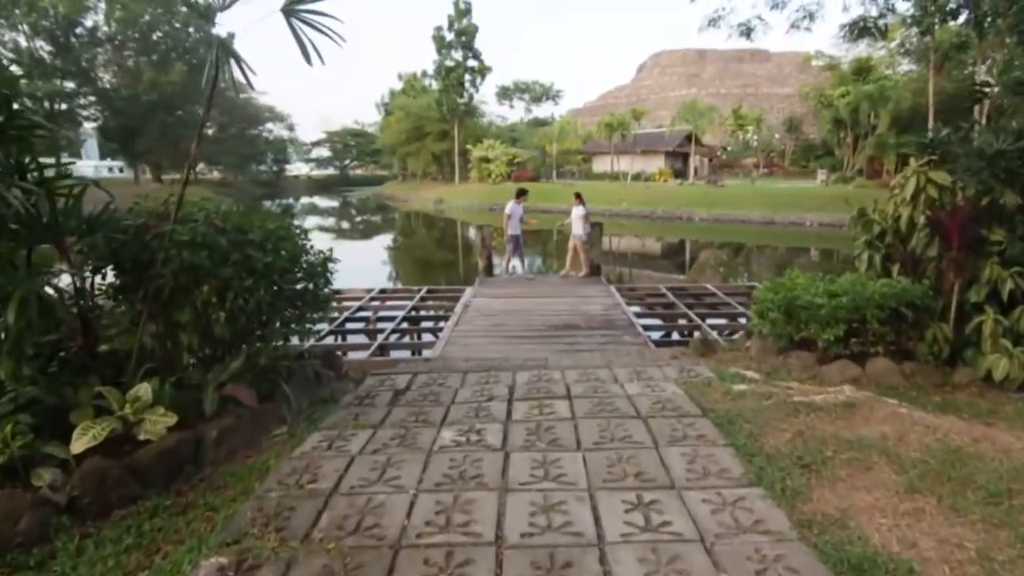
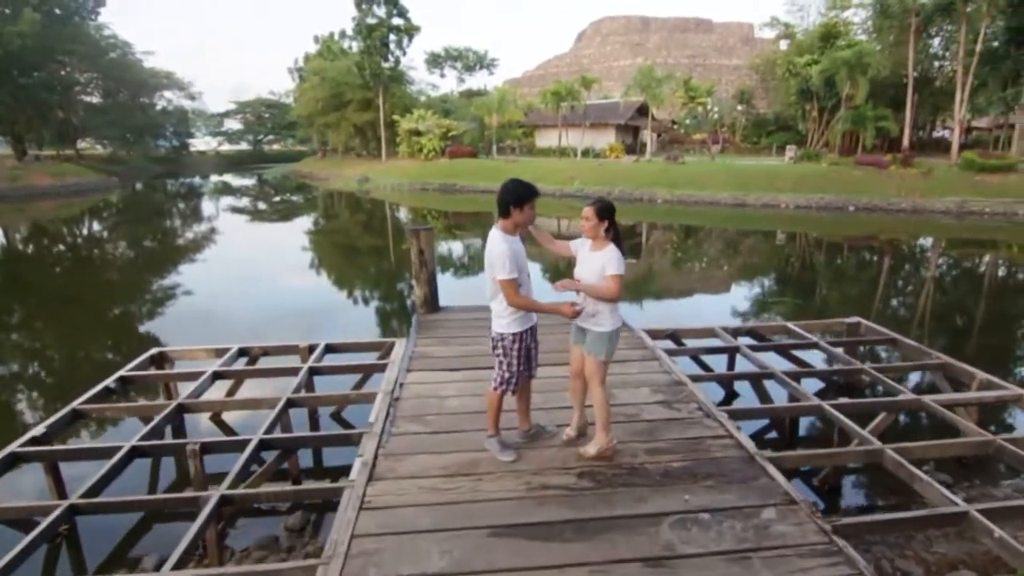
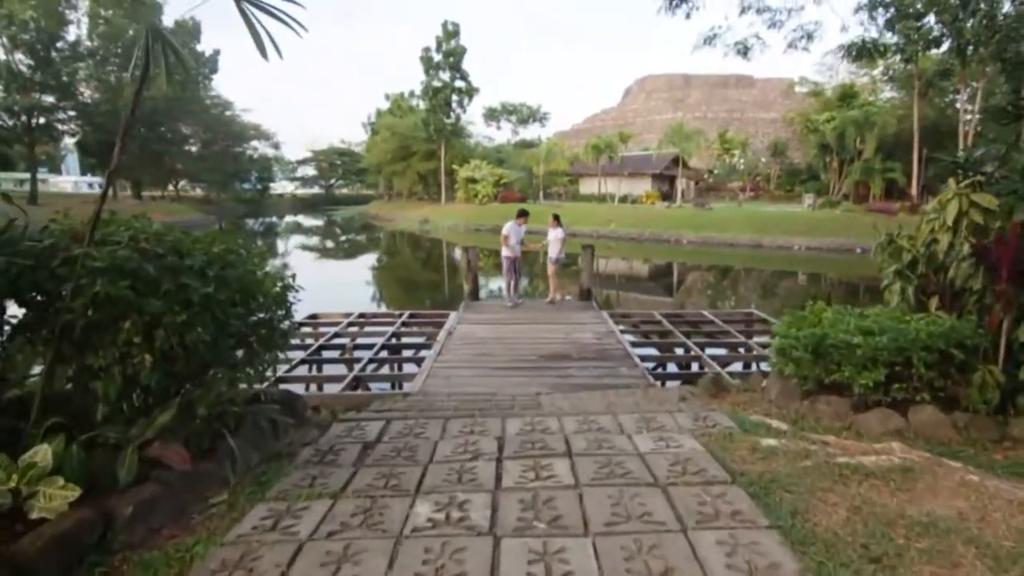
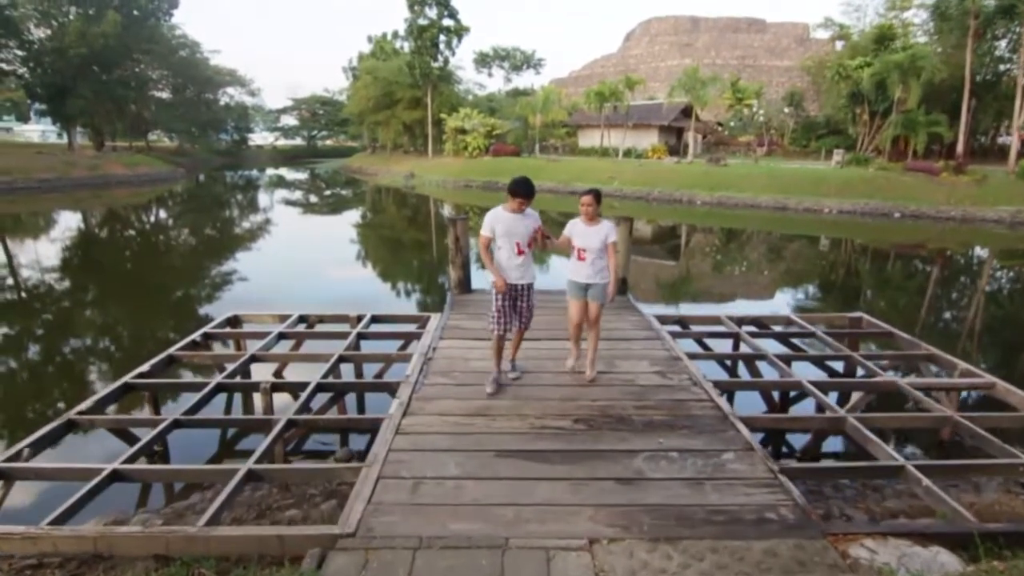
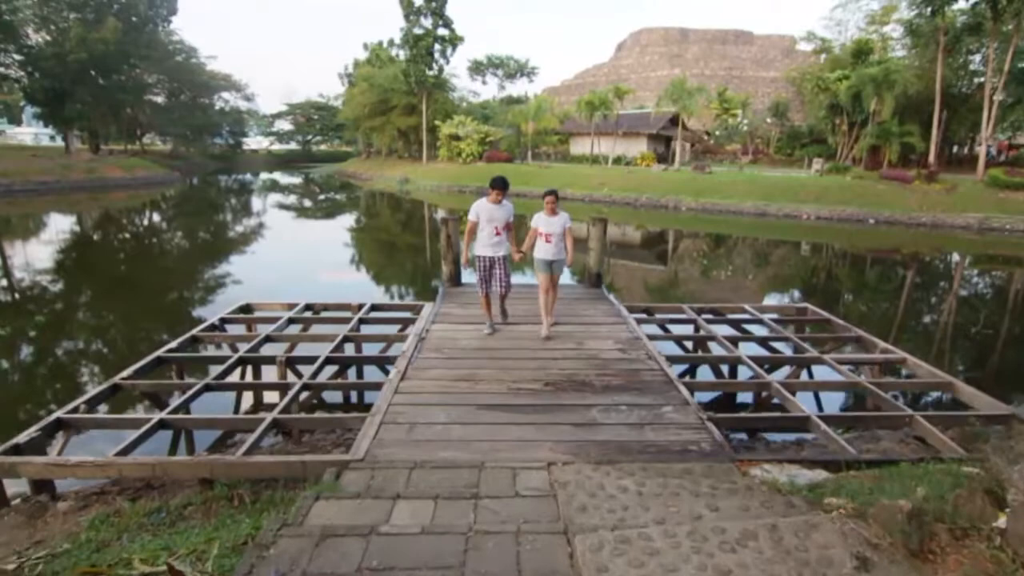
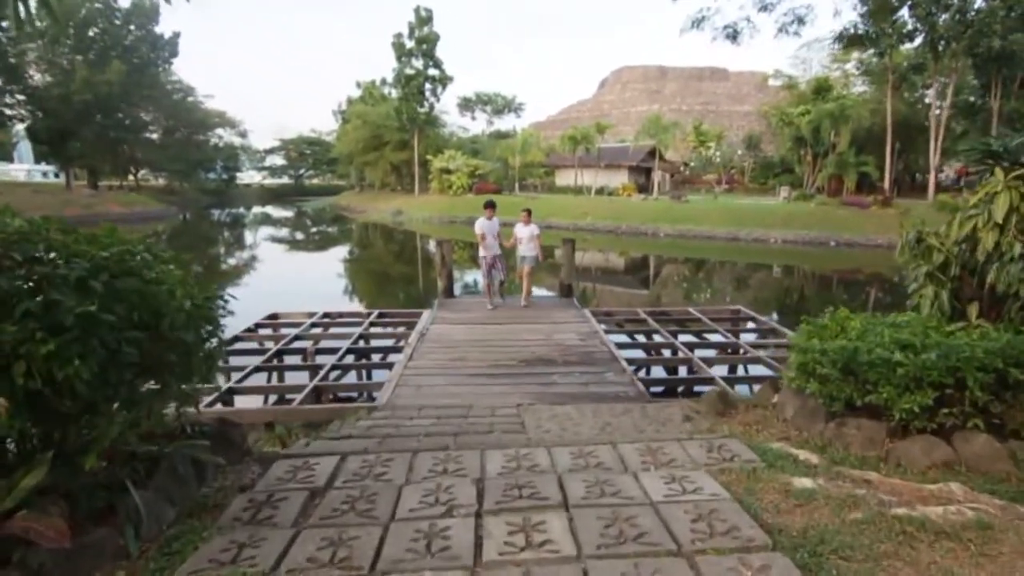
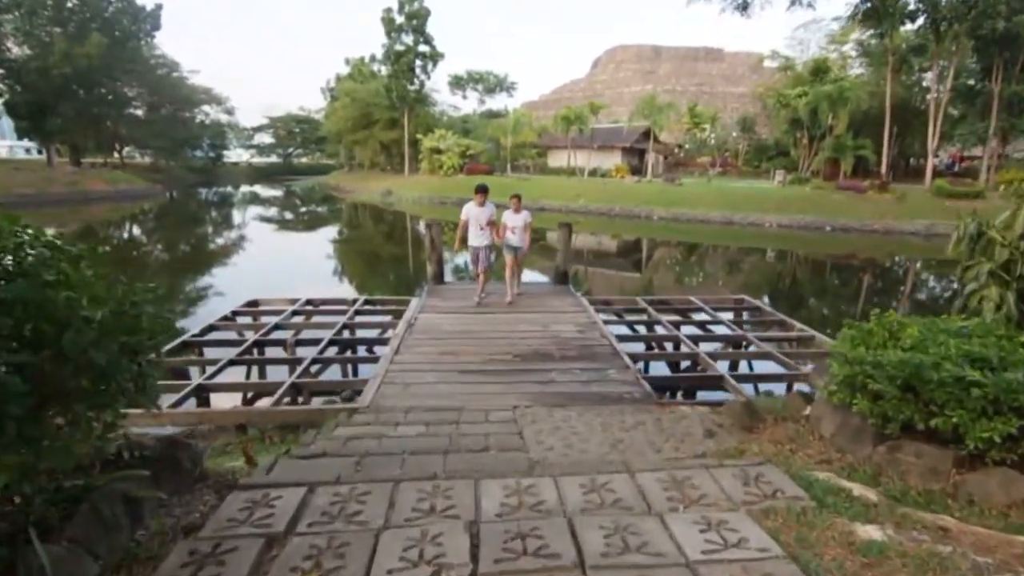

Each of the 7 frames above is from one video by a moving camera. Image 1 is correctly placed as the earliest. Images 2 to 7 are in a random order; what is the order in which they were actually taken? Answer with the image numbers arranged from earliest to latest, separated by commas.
3, 6, 7, 5, 4, 2
